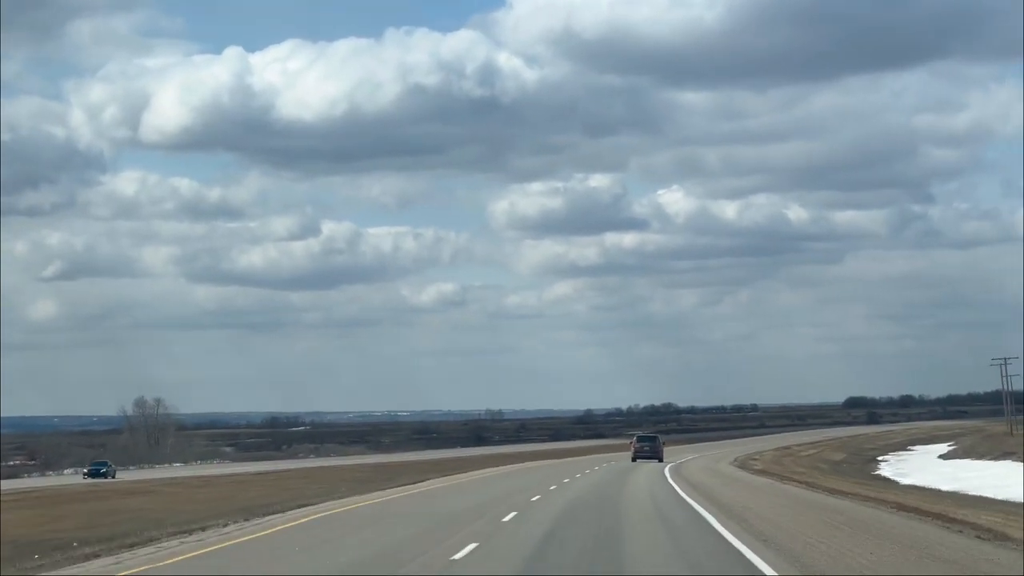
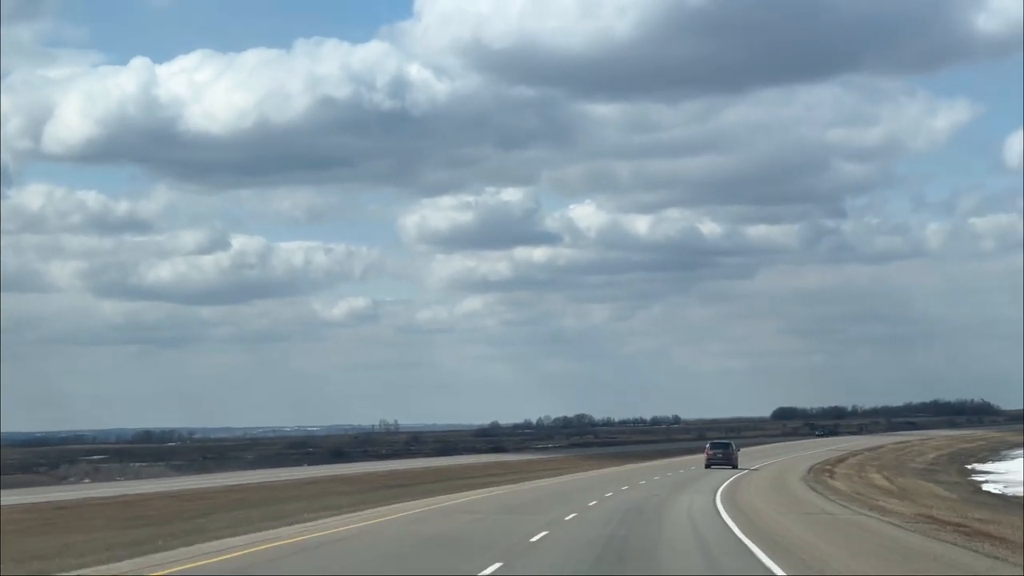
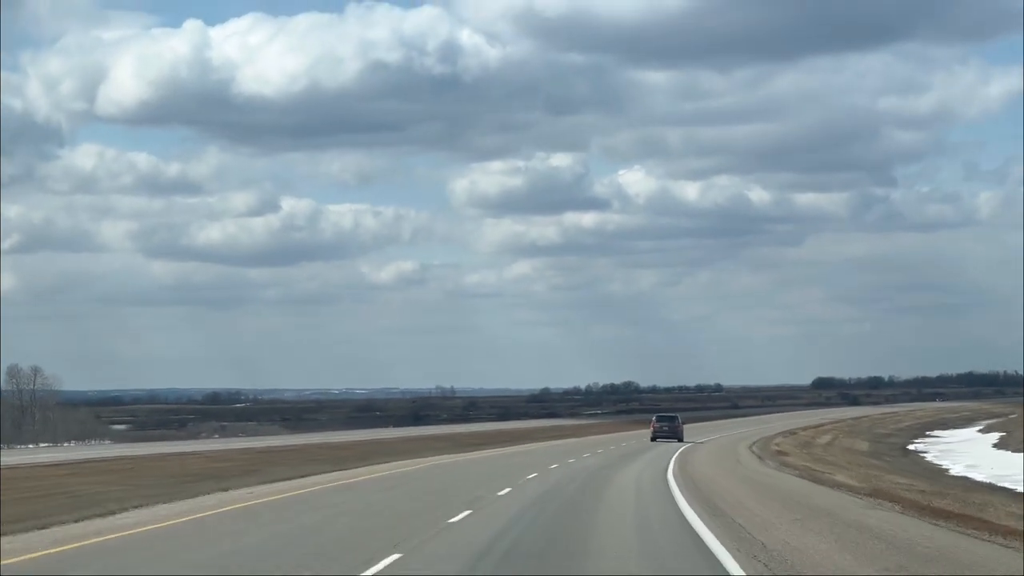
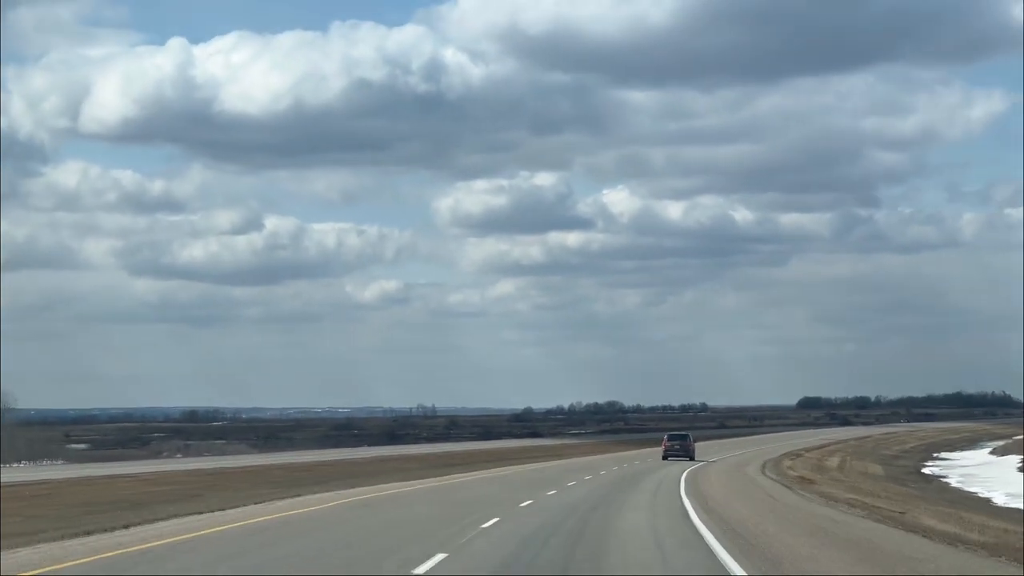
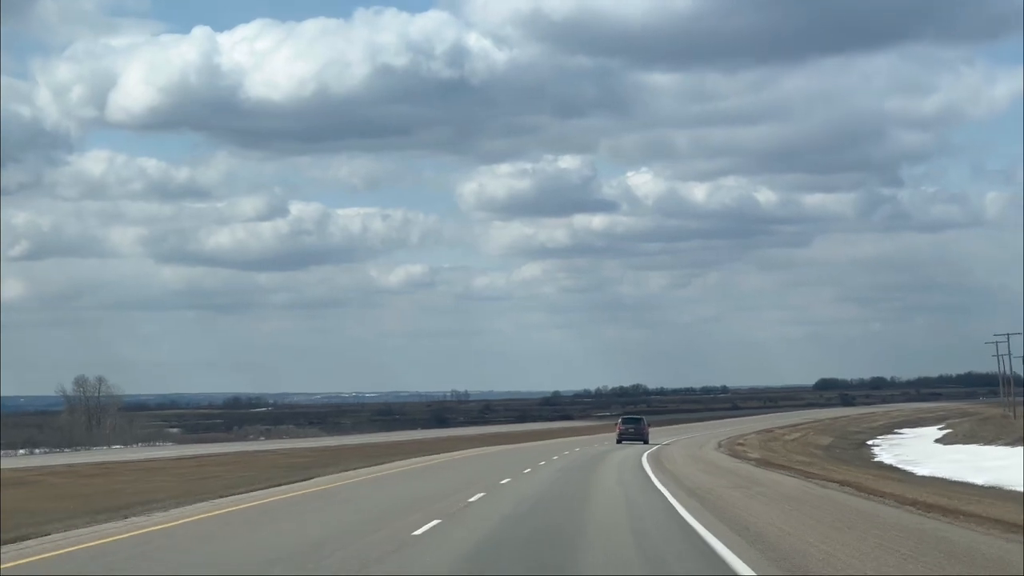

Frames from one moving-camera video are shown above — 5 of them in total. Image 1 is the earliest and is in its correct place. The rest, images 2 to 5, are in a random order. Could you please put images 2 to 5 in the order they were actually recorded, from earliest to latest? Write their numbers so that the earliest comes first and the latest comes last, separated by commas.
5, 3, 4, 2
